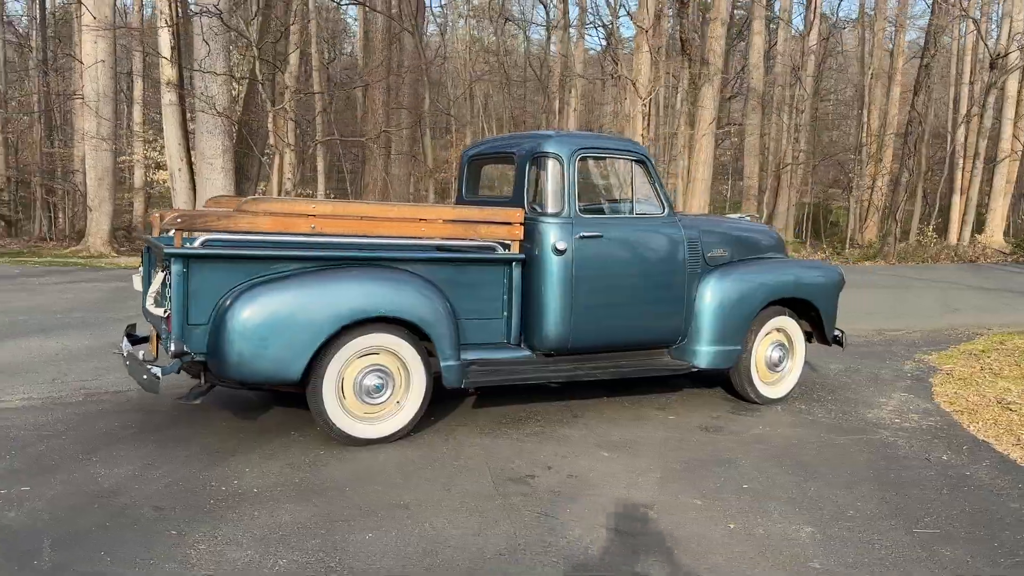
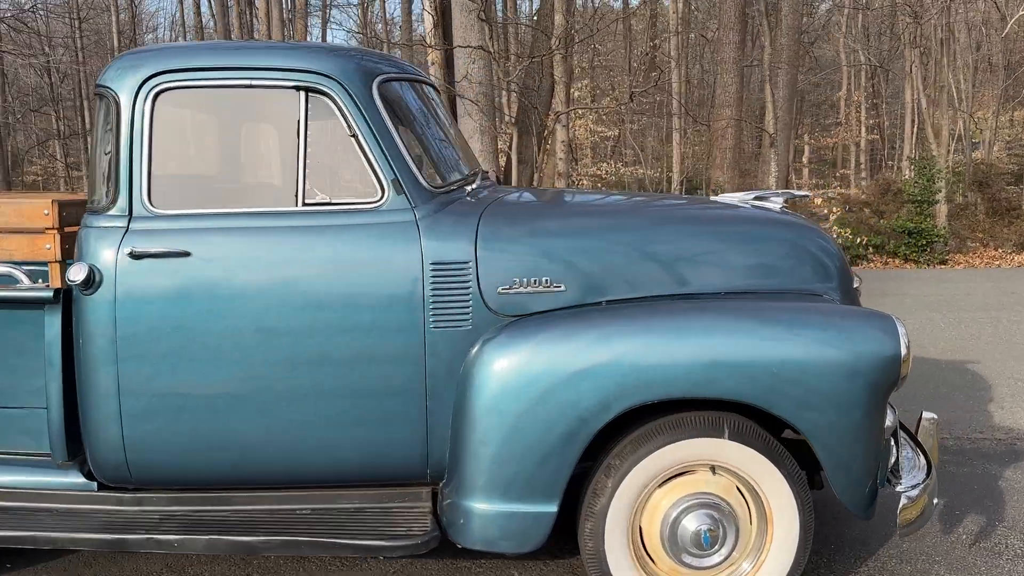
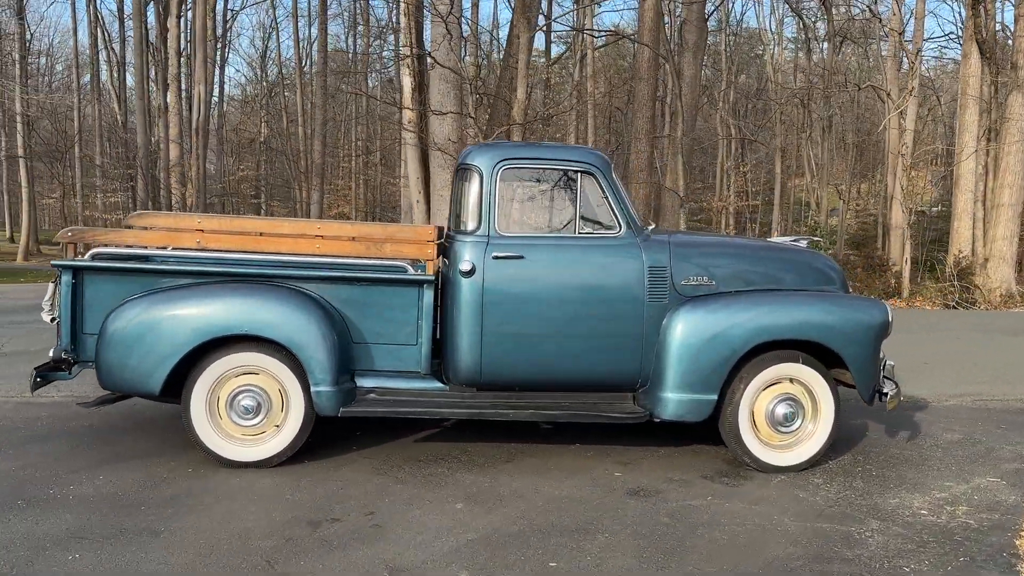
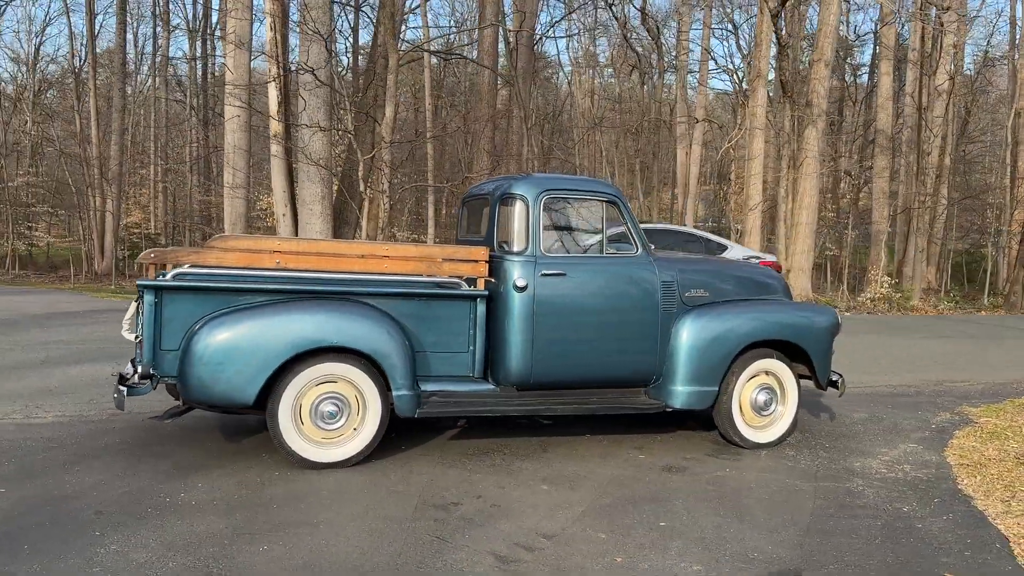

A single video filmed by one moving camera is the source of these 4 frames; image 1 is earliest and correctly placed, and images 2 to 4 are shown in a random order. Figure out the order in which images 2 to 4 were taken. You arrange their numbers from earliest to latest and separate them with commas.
4, 3, 2
